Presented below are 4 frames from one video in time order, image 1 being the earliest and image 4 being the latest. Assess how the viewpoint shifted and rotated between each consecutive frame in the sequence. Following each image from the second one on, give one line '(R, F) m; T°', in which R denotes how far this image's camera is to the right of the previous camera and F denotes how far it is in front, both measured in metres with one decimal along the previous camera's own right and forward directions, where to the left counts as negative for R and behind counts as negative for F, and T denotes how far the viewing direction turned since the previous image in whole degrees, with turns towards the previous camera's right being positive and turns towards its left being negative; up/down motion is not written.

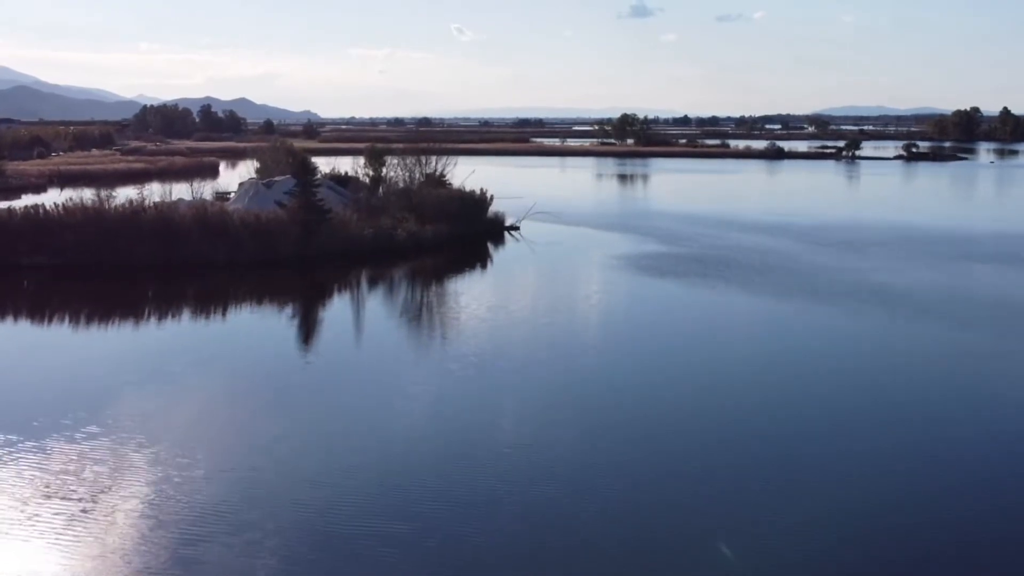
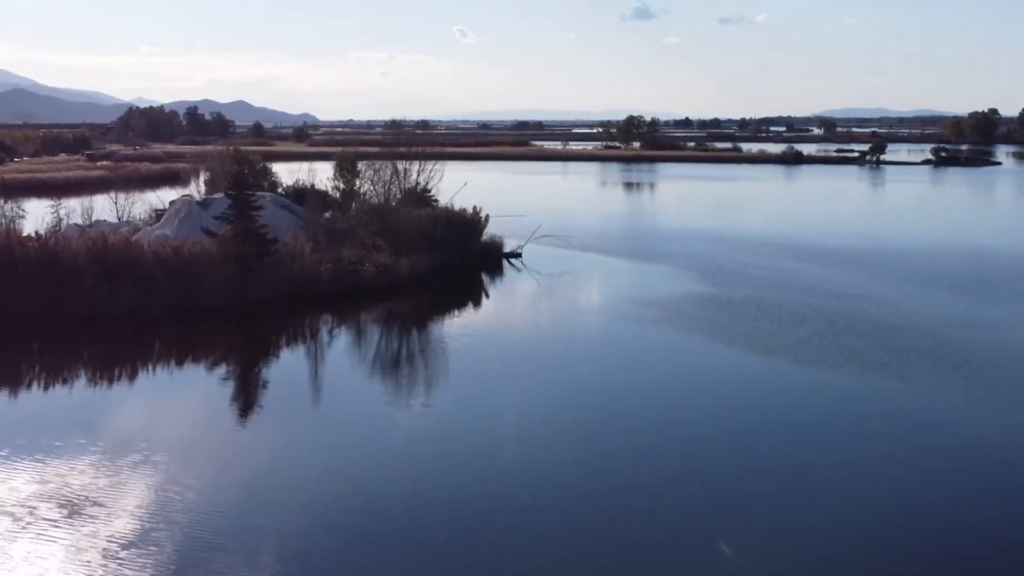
(0.0, +1.8) m; 0°
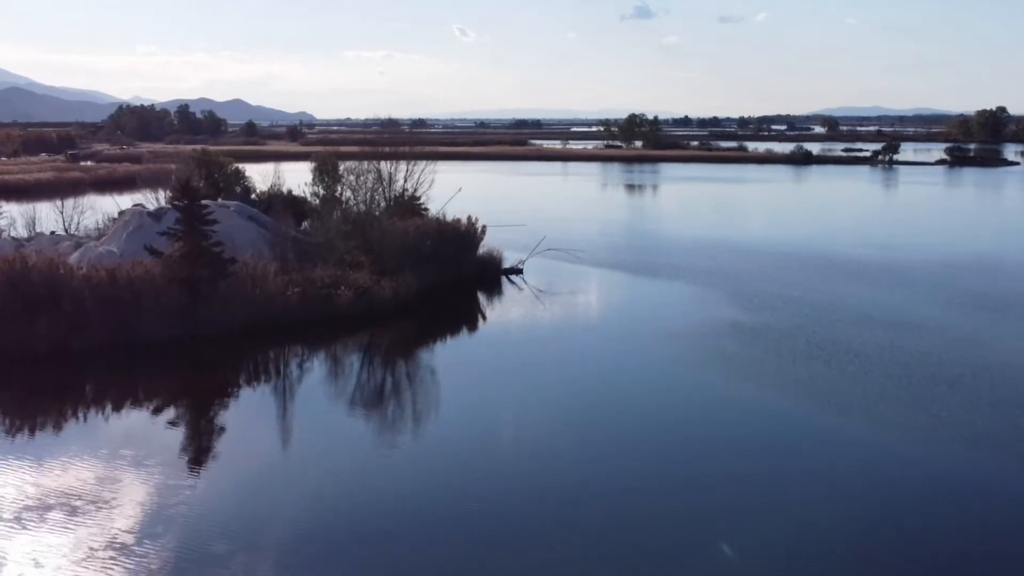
(0.0, +0.9) m; 0°
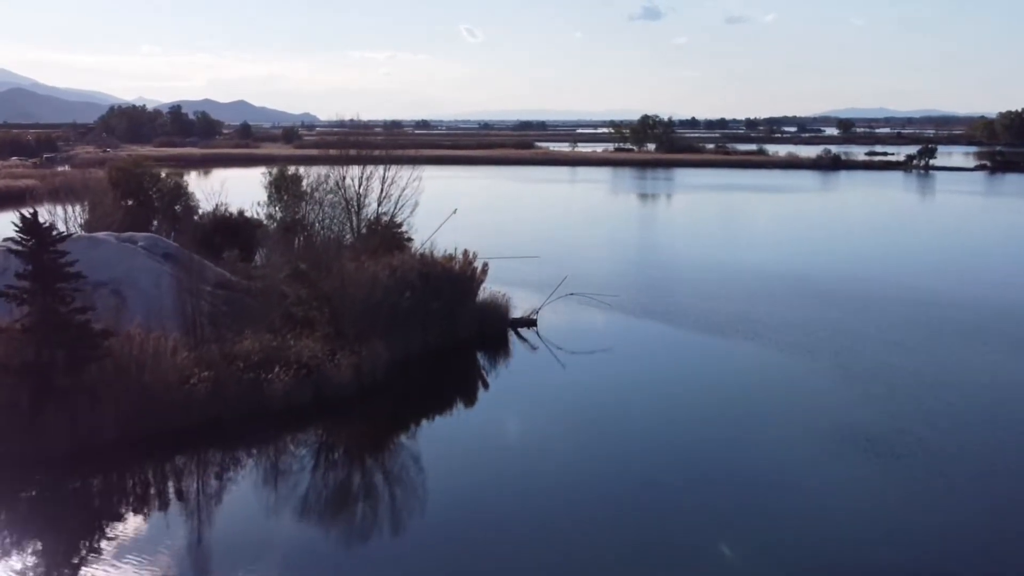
(0.0, +1.7) m; 0°
